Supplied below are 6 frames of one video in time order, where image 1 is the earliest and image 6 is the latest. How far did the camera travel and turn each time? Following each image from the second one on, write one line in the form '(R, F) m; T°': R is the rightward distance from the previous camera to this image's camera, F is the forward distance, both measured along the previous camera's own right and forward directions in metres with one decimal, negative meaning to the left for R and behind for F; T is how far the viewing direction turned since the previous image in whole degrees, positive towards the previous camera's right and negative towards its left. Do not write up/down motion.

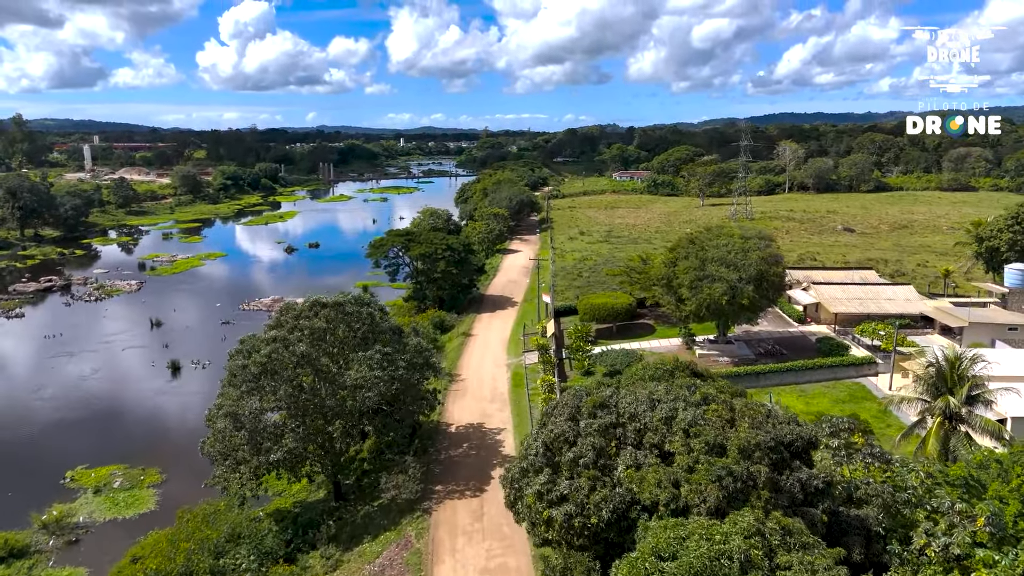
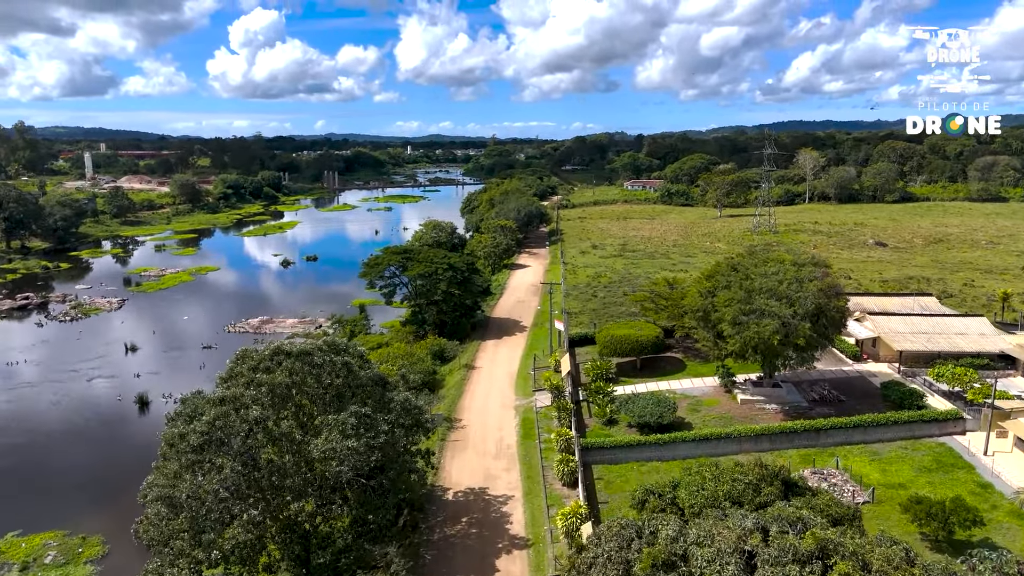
(-0.1, +4.1) m; -1°
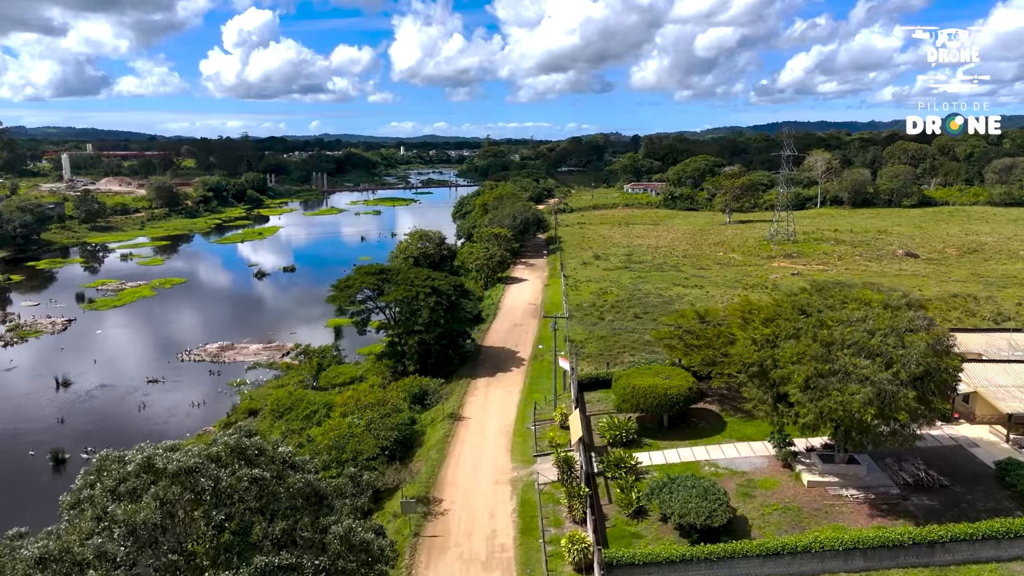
(0.0, +5.7) m; 0°
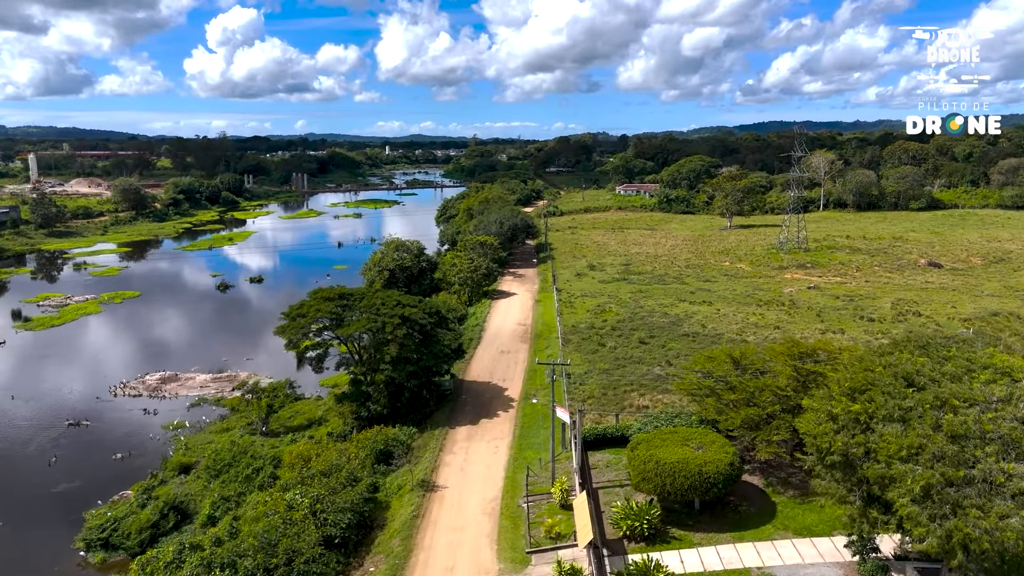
(0.0, +5.2) m; +1°
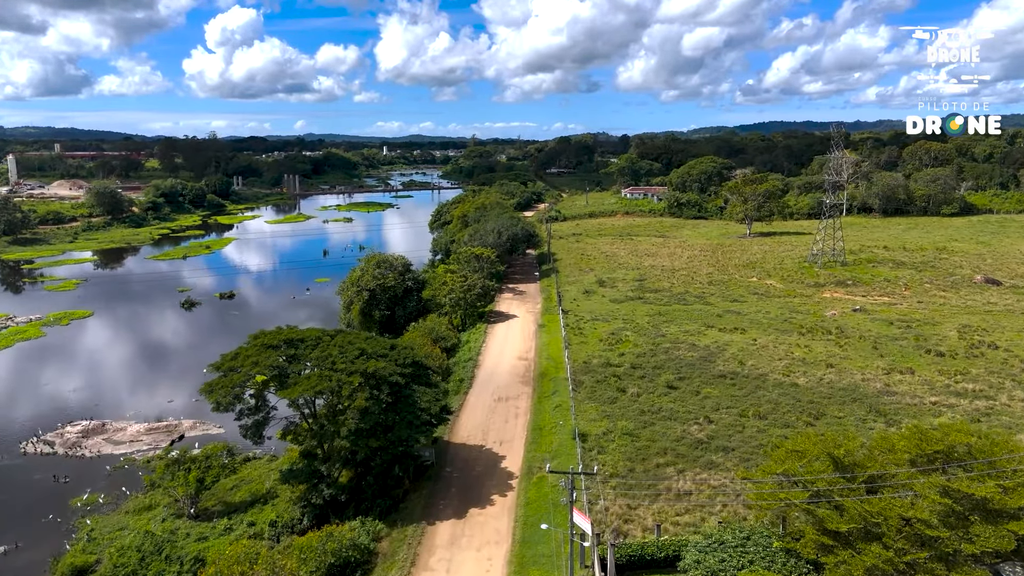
(0.0, +6.3) m; 0°
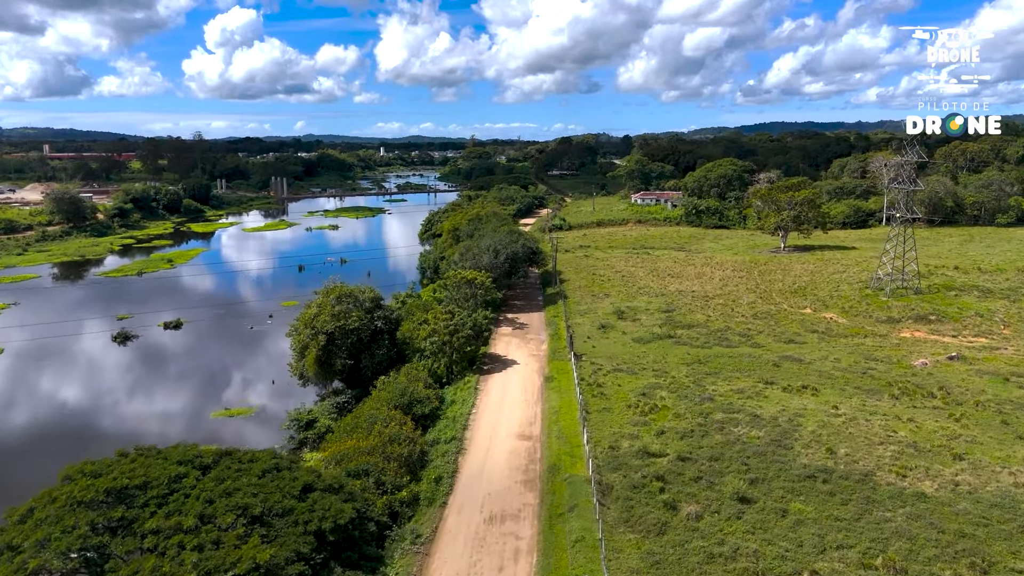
(+0.1, +8.9) m; 0°
